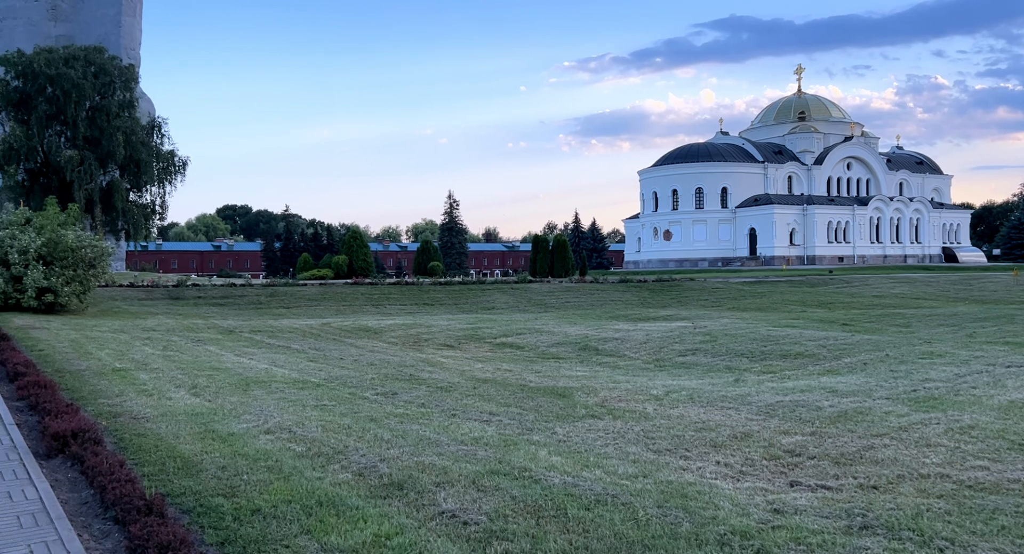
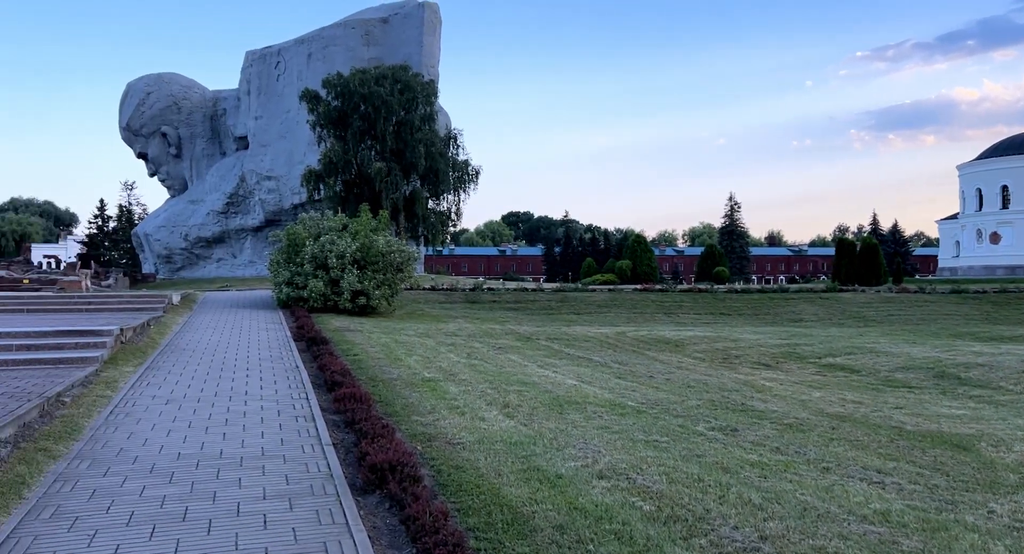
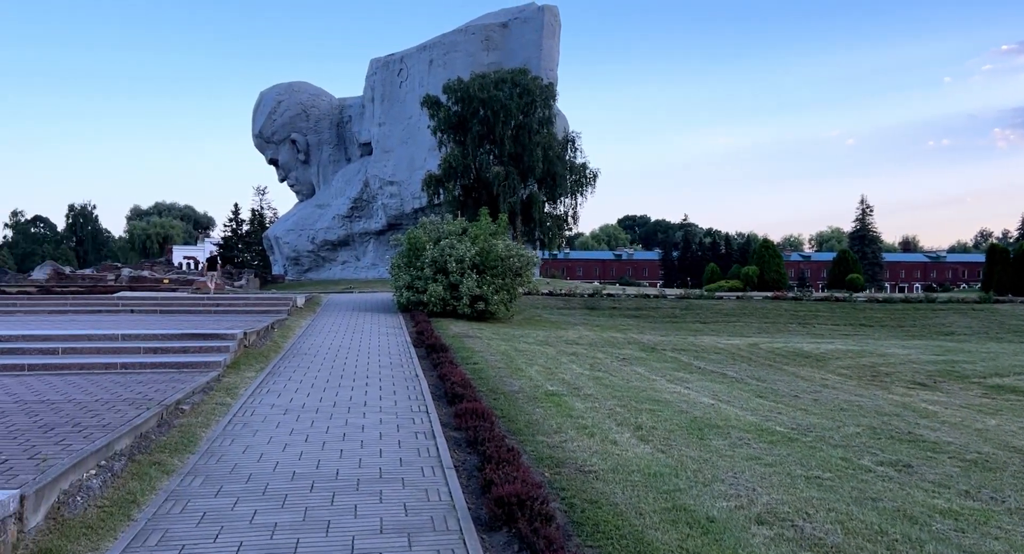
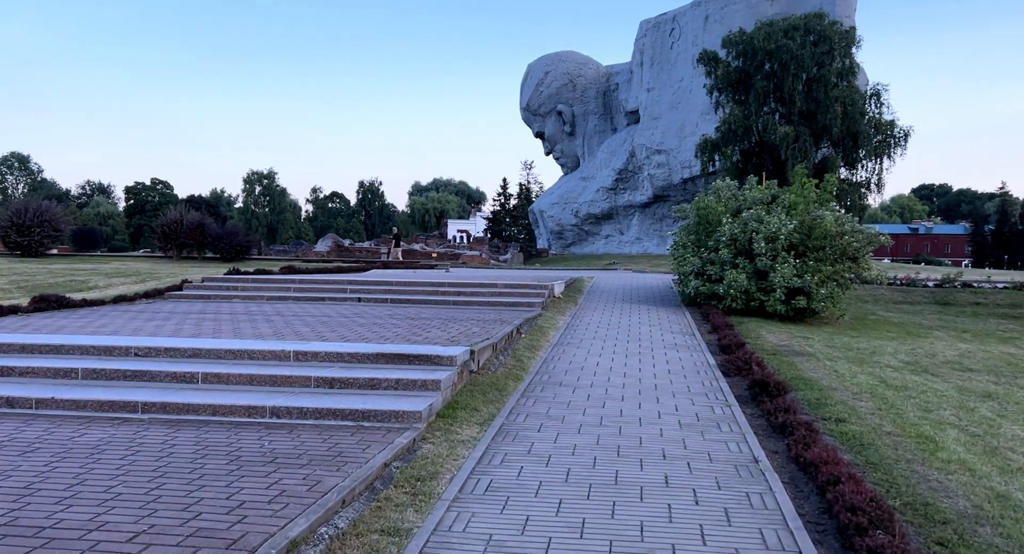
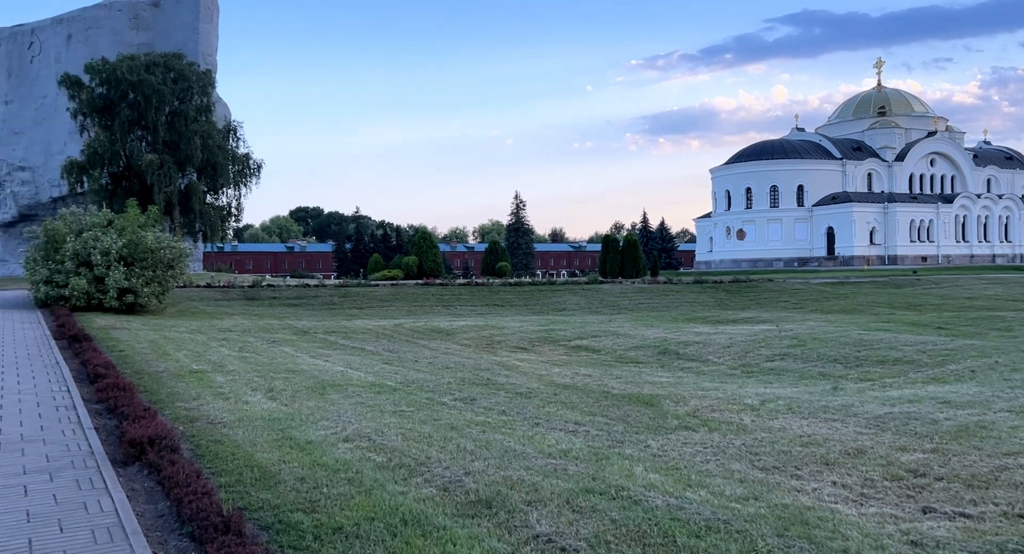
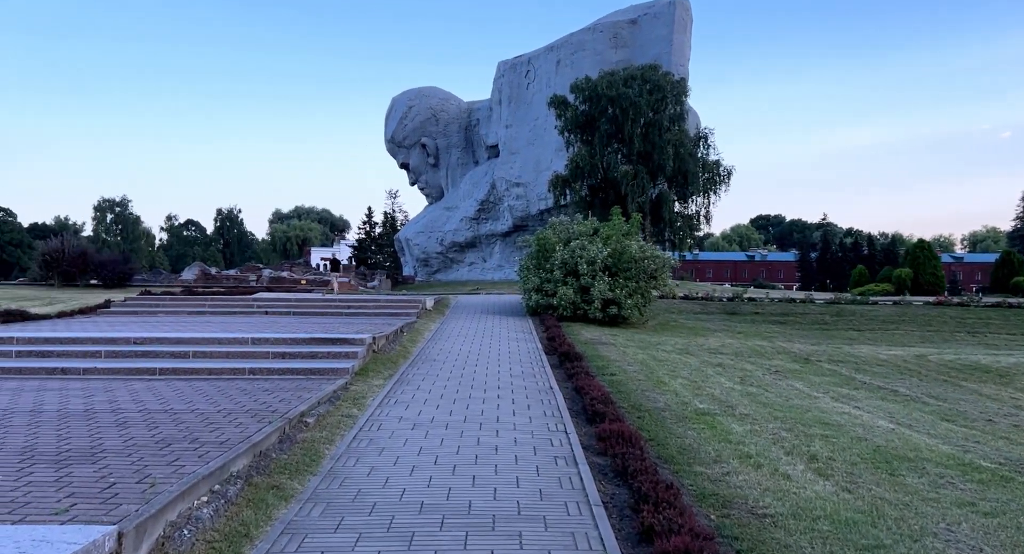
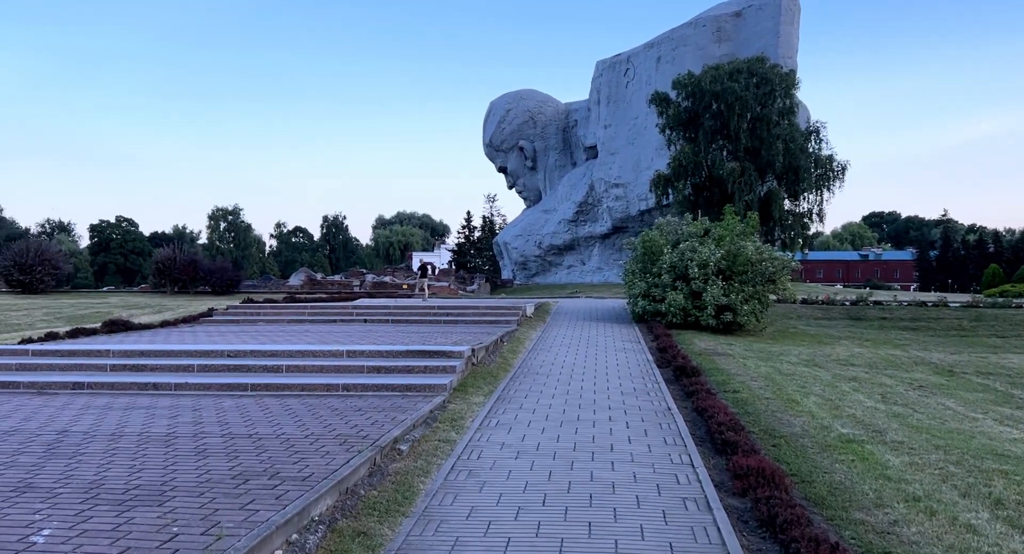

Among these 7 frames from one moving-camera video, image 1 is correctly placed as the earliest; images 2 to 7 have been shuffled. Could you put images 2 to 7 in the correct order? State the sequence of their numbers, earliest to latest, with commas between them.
5, 2, 3, 6, 7, 4
